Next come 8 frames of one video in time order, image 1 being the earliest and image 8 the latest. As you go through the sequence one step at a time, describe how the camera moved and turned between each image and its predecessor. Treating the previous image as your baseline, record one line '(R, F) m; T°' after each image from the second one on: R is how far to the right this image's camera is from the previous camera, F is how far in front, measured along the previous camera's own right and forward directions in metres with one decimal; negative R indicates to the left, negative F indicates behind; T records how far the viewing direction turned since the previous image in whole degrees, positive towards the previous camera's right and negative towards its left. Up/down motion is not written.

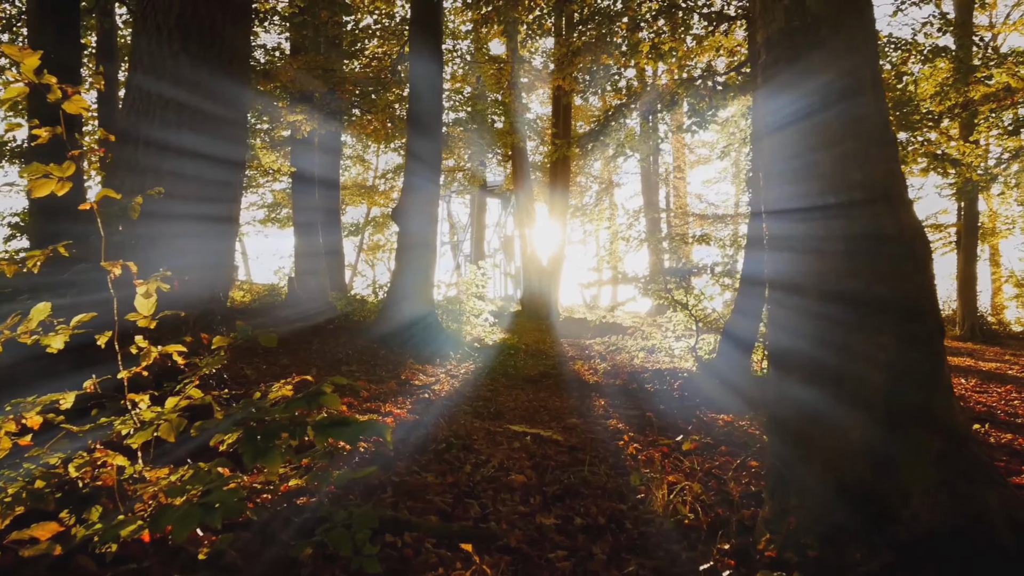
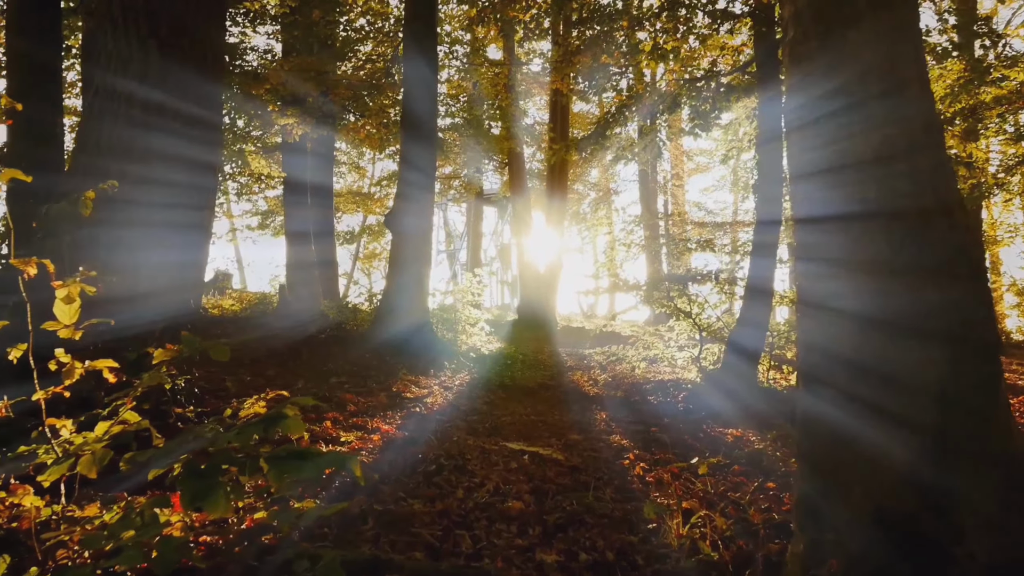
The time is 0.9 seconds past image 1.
(0.0, +0.3) m; 0°
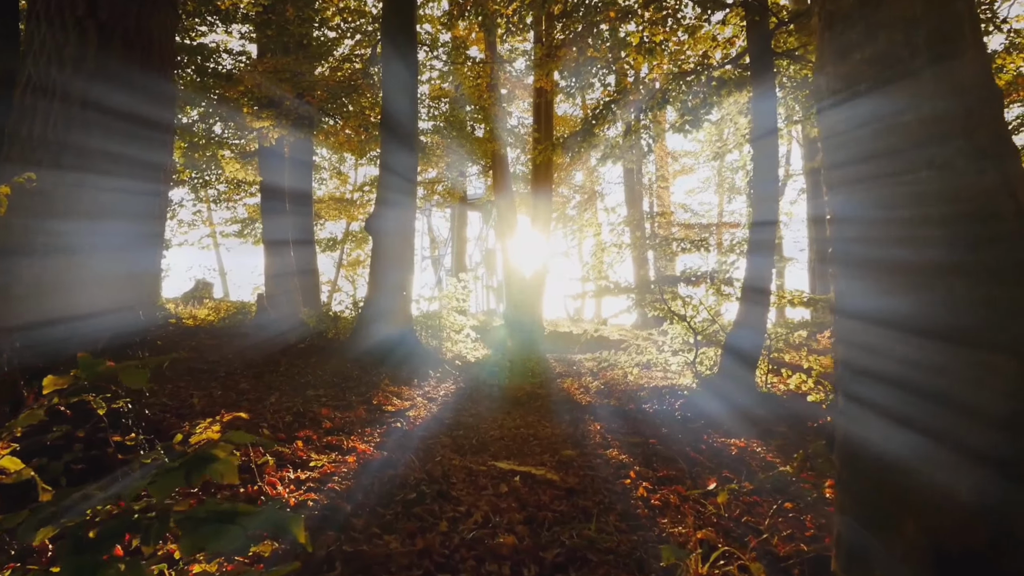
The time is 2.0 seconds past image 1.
(0.0, +0.4) m; +2°
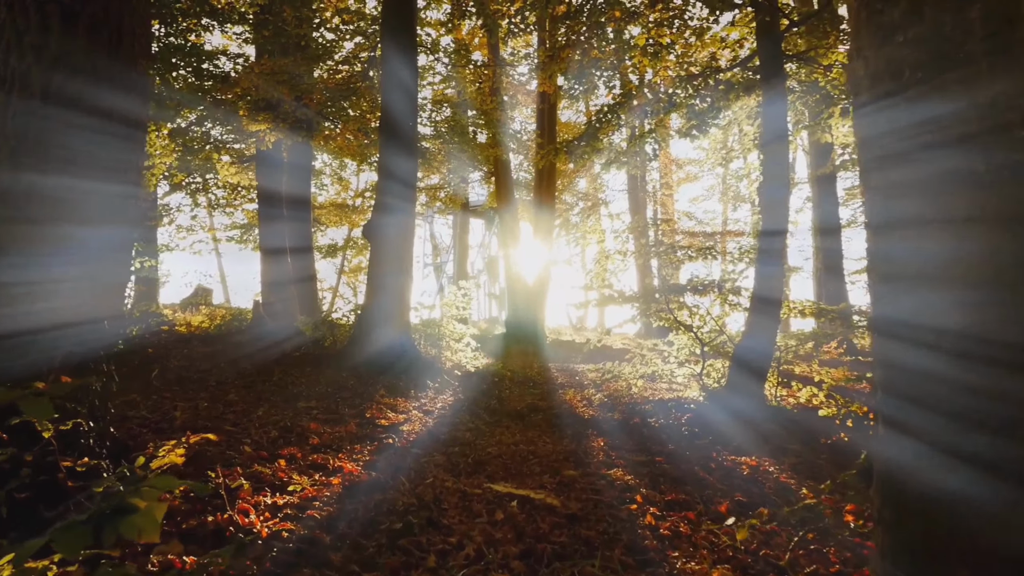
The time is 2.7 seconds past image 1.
(0.0, +0.3) m; 0°
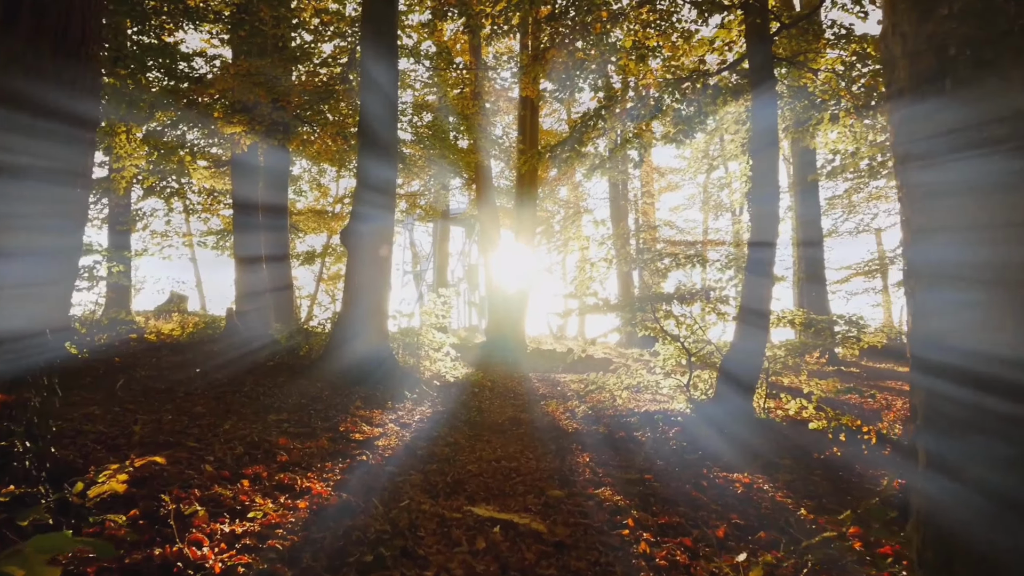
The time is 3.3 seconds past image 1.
(0.0, +0.2) m; +2°
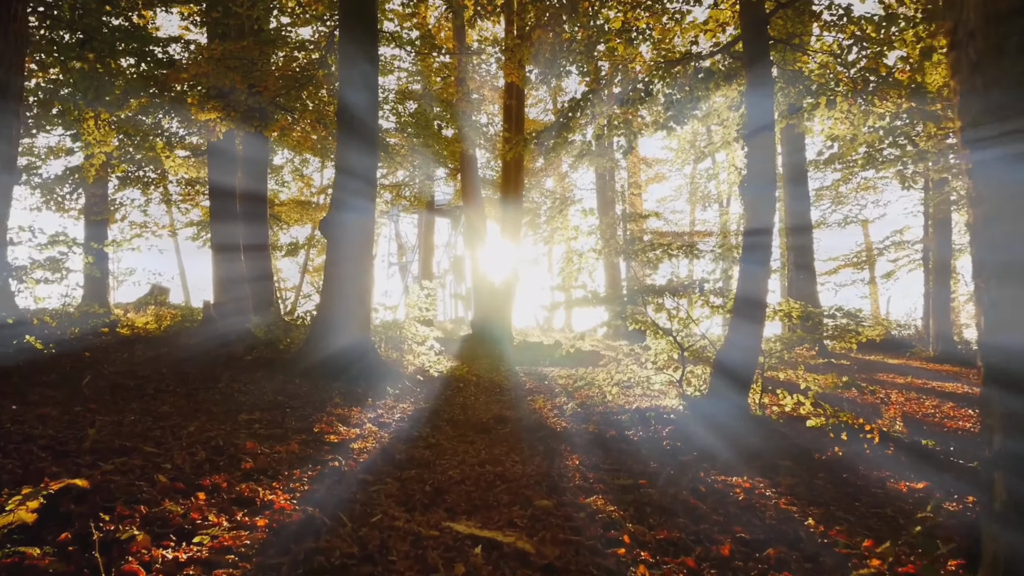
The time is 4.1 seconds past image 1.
(0.0, +0.3) m; +2°
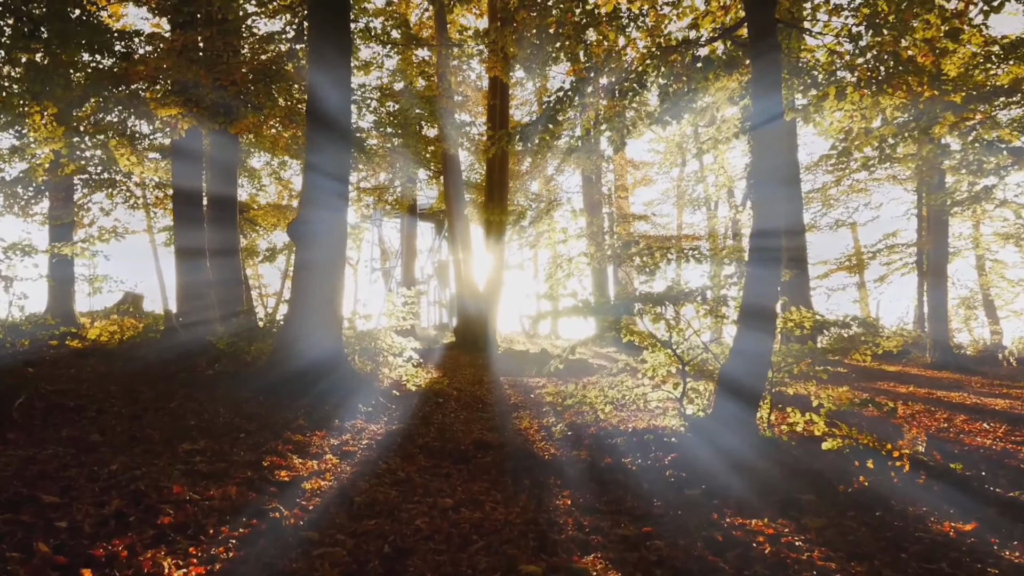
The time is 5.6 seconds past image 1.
(0.0, +0.7) m; +2°
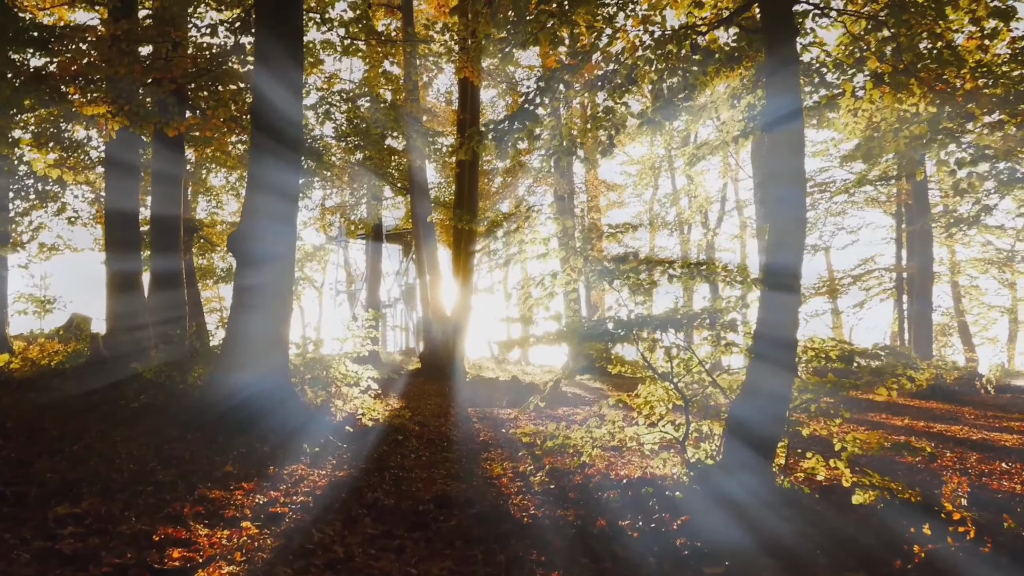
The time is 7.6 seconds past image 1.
(0.0, +0.9) m; +4°
